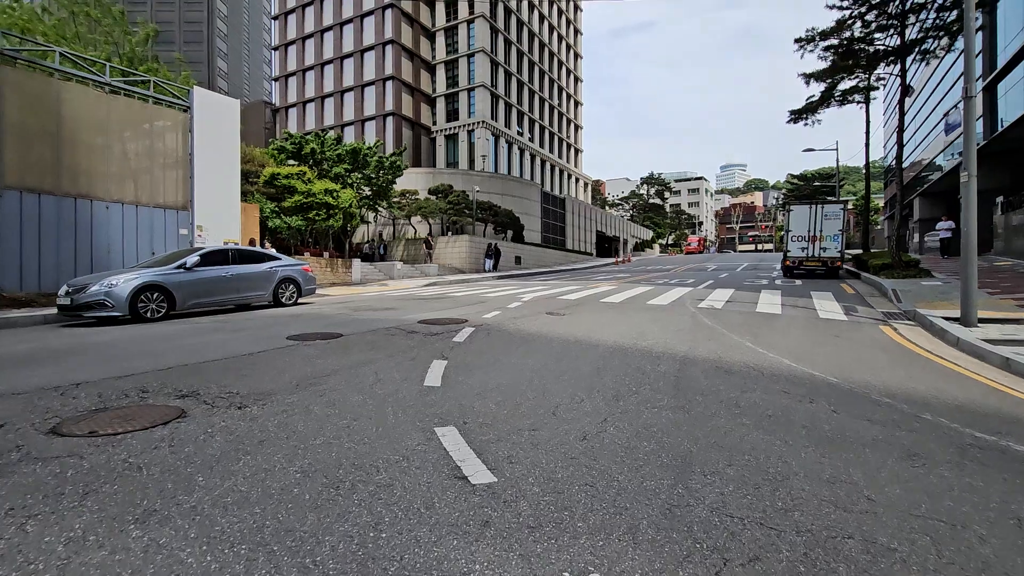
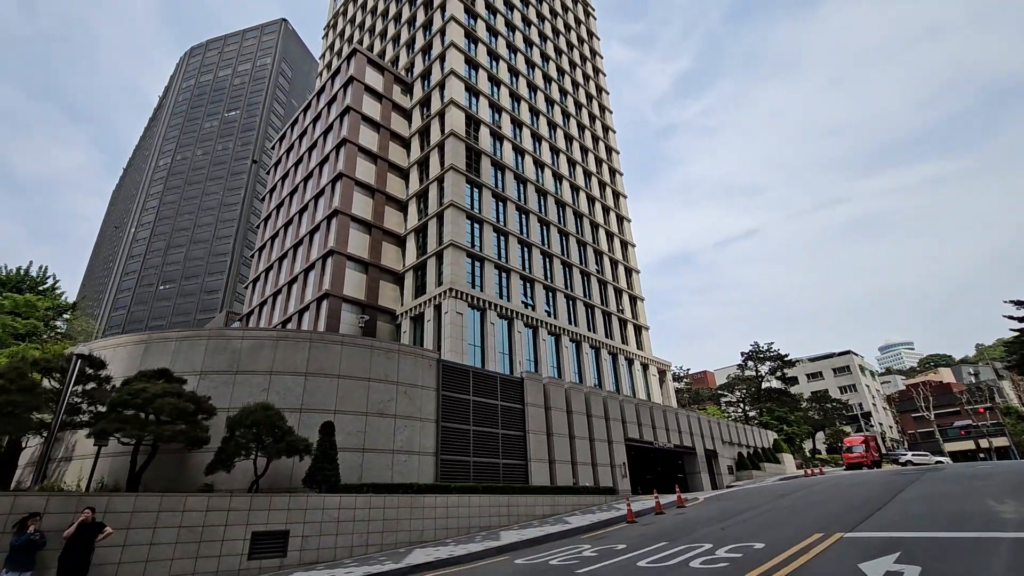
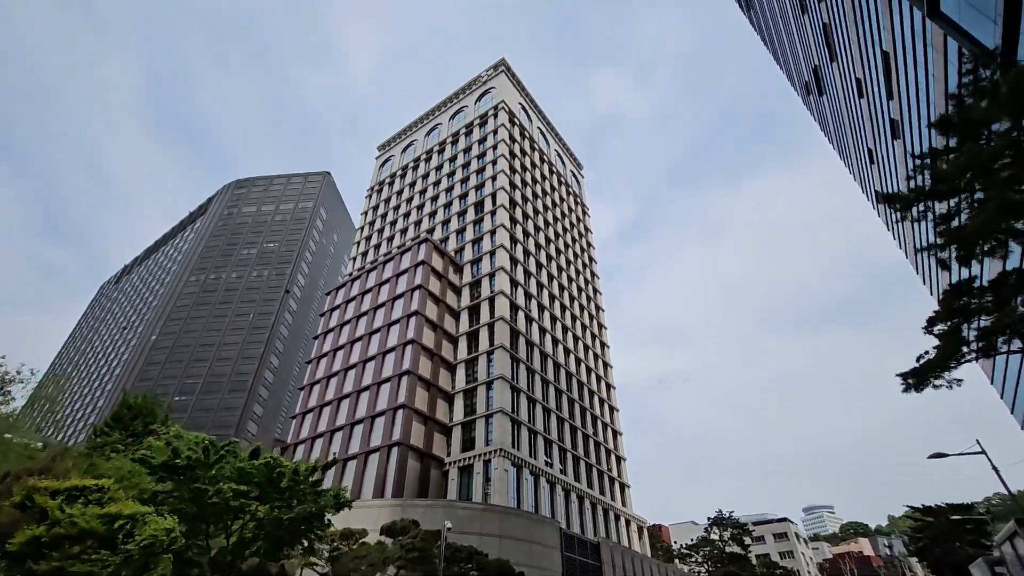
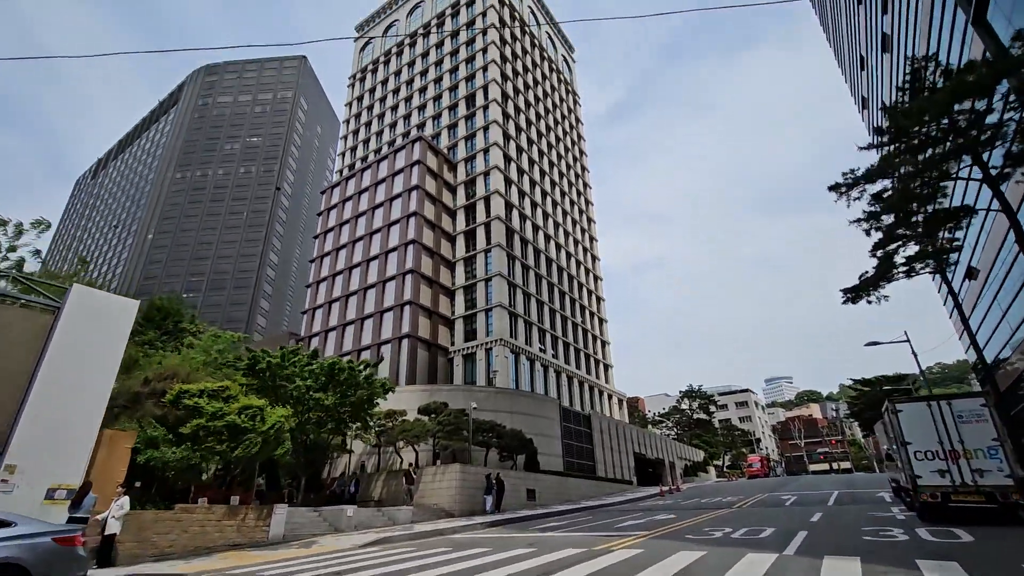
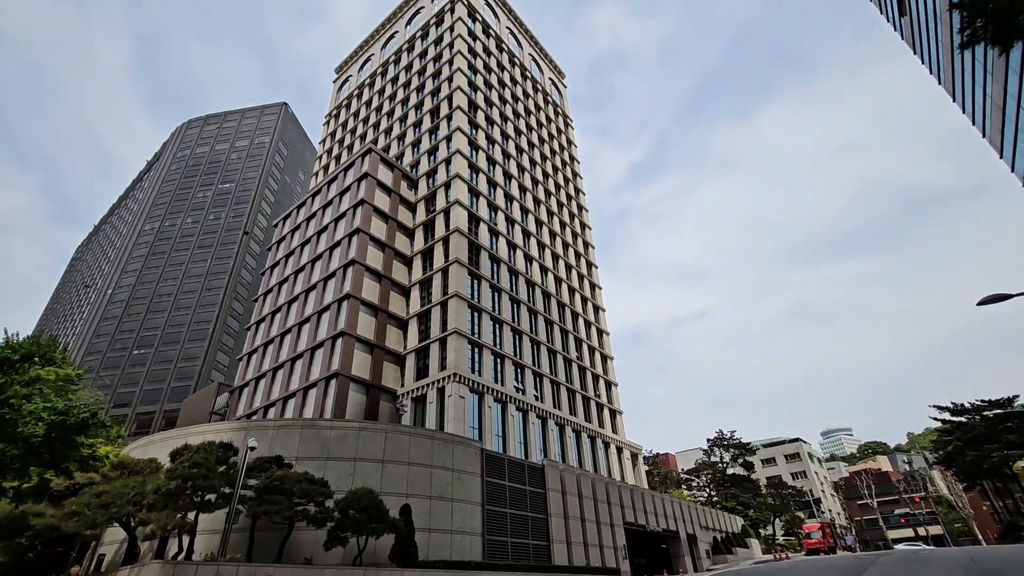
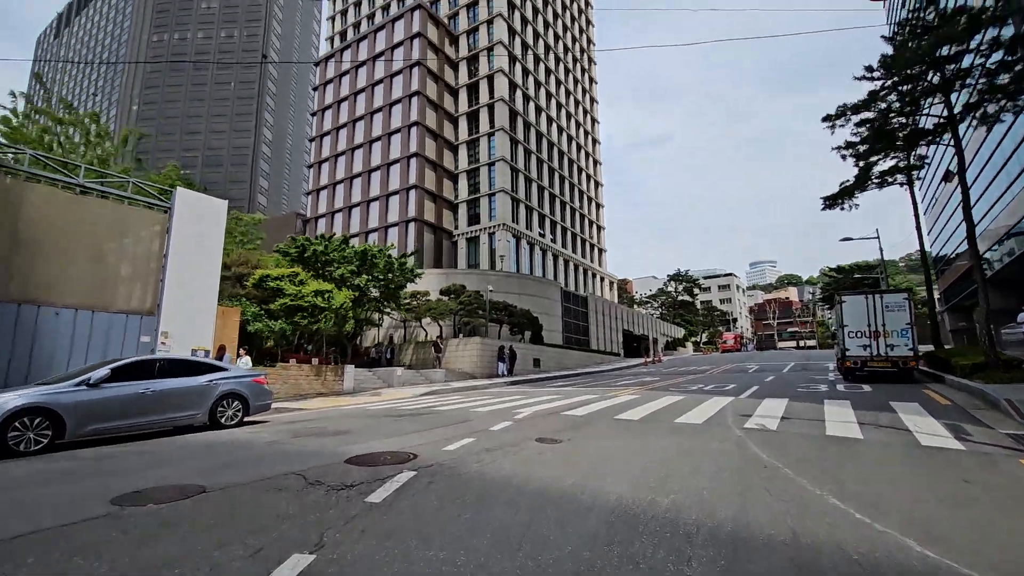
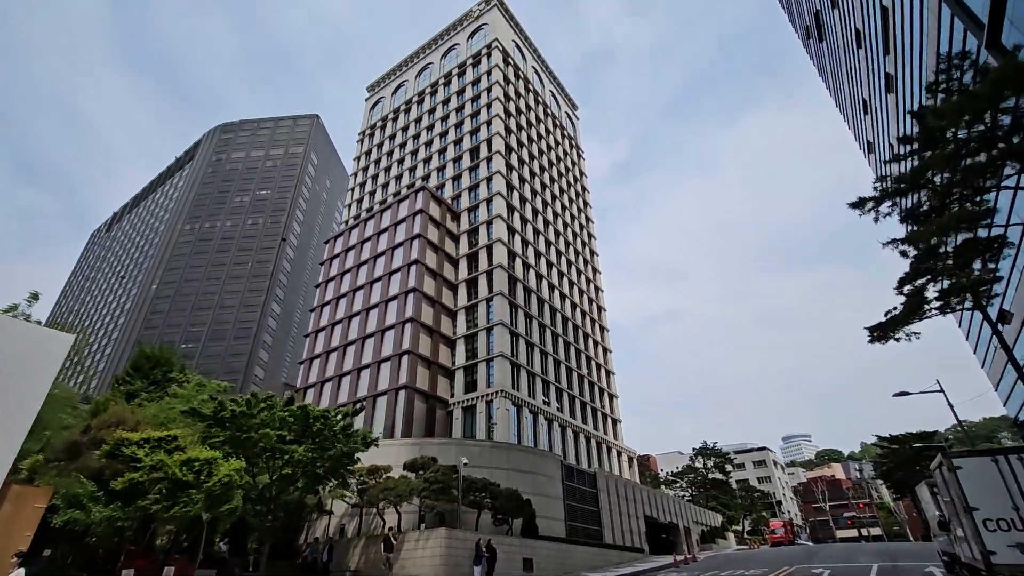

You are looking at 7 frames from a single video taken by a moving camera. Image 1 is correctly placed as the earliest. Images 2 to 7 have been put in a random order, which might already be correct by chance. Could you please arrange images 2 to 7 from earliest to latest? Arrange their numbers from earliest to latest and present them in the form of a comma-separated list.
6, 4, 7, 3, 5, 2
